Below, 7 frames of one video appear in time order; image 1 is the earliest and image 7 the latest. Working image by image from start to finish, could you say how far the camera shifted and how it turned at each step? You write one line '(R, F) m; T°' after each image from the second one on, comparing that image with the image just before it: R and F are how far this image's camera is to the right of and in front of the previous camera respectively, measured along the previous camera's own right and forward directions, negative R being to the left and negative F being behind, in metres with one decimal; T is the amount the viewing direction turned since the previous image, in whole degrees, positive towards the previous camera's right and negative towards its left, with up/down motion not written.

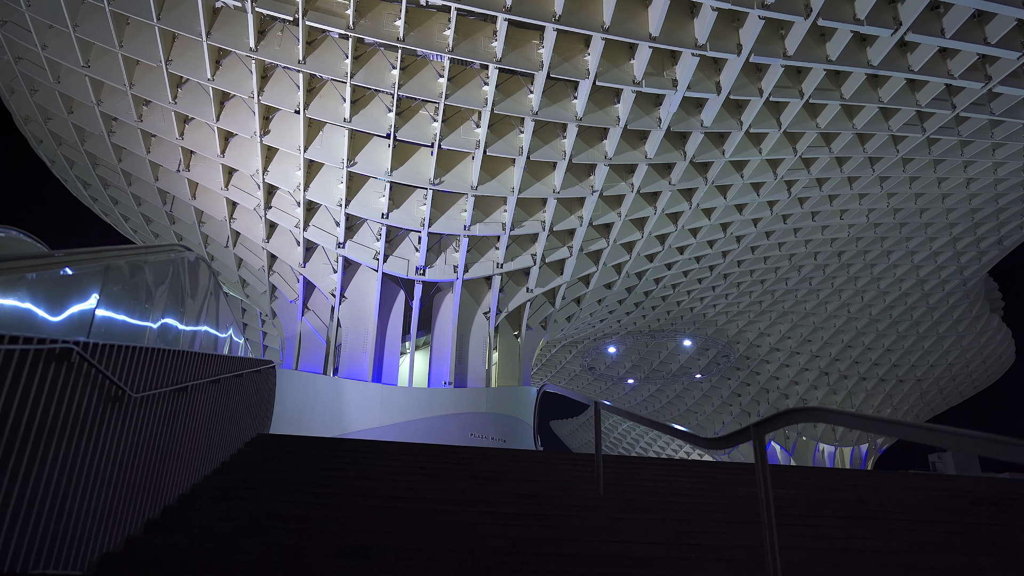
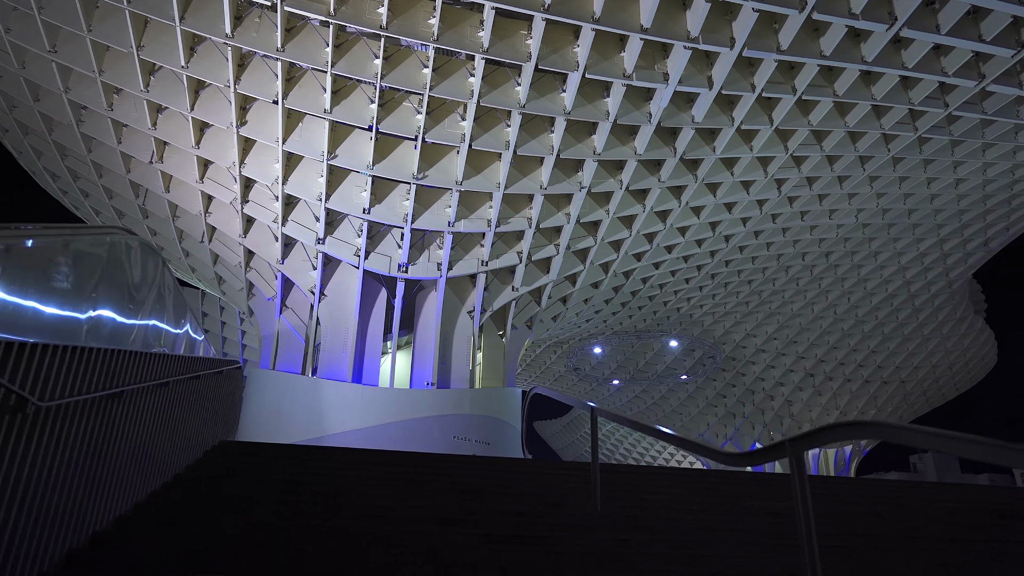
(-0.1, +0.6) m; +1°
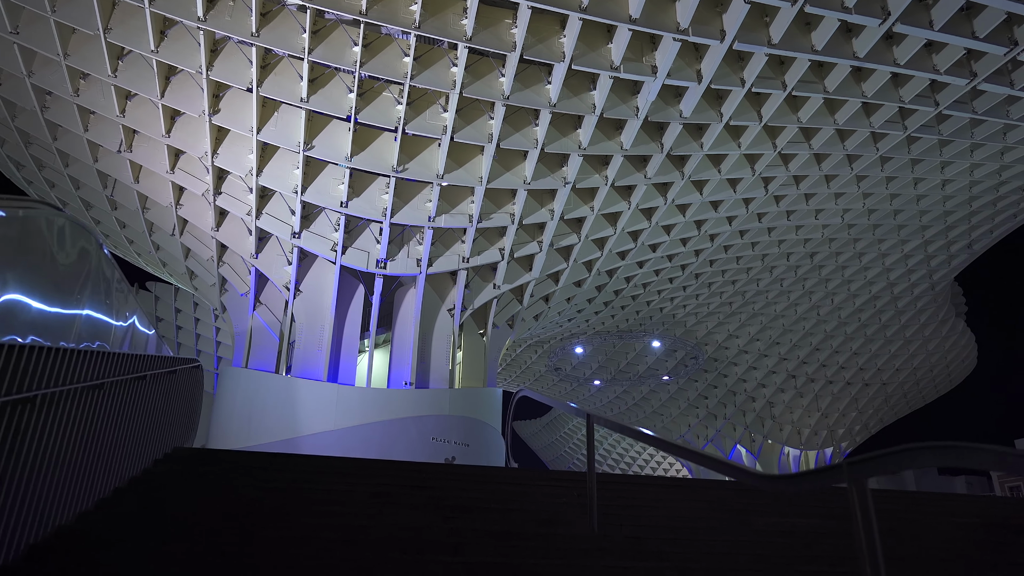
(0.0, +0.5) m; +1°
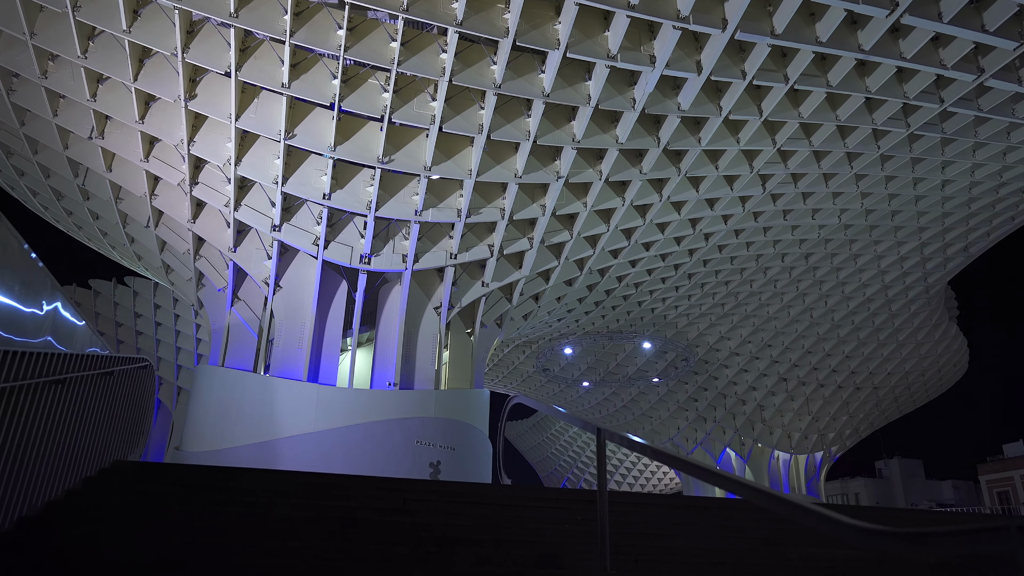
(-0.1, +0.7) m; +1°
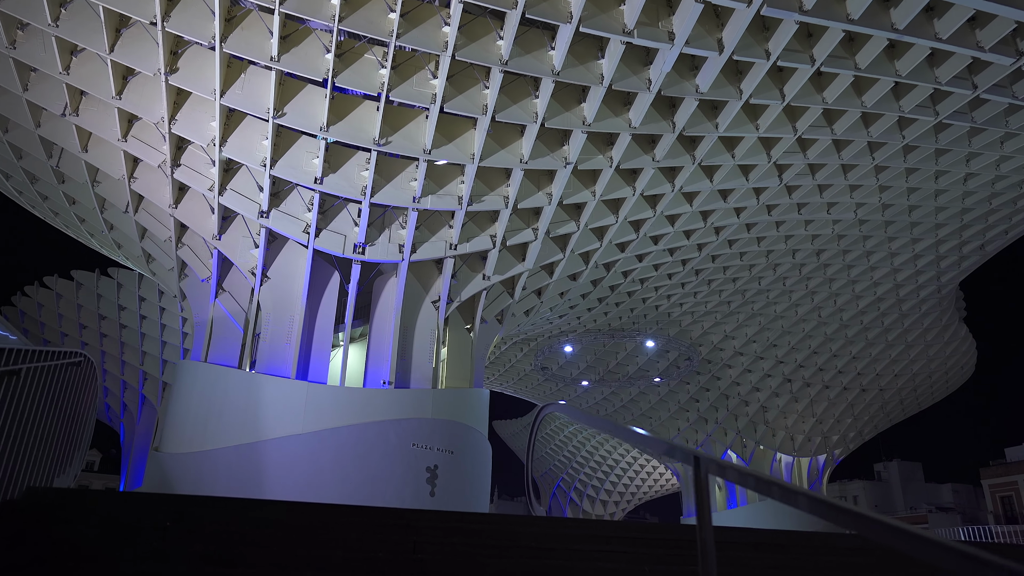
(-0.2, +1.2) m; +1°
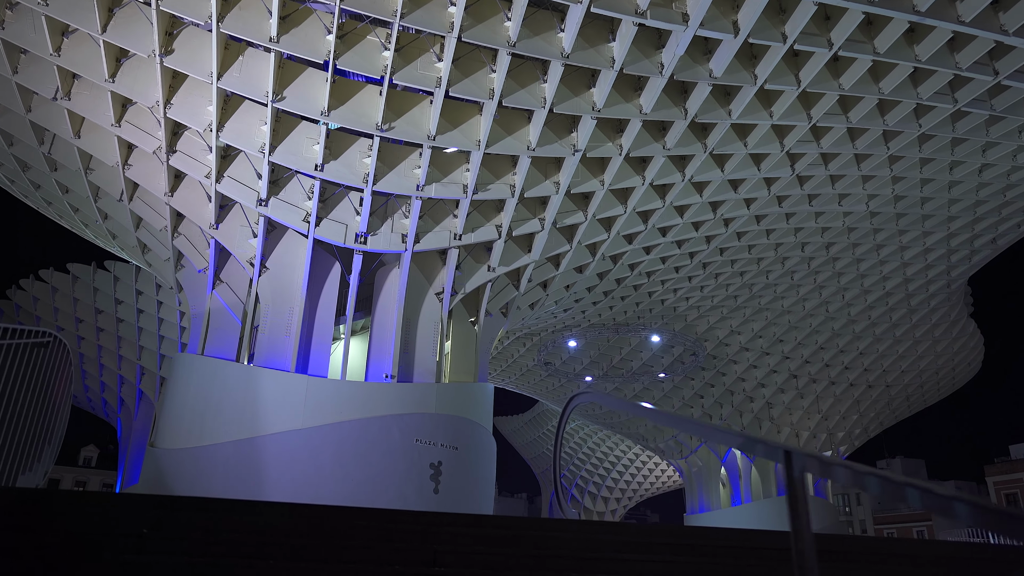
(-0.2, +0.5) m; 0°
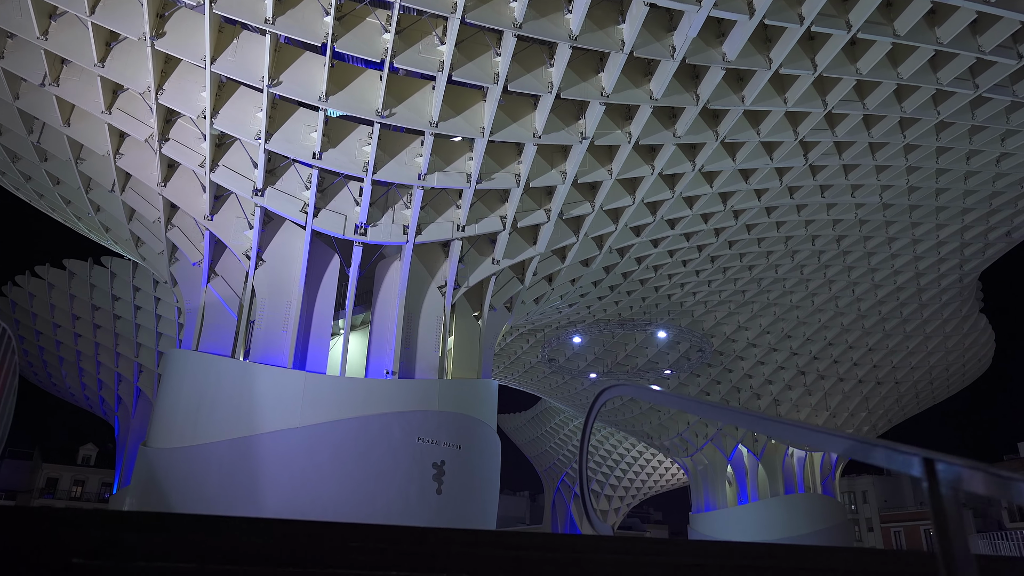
(-0.1, +0.6) m; 0°
